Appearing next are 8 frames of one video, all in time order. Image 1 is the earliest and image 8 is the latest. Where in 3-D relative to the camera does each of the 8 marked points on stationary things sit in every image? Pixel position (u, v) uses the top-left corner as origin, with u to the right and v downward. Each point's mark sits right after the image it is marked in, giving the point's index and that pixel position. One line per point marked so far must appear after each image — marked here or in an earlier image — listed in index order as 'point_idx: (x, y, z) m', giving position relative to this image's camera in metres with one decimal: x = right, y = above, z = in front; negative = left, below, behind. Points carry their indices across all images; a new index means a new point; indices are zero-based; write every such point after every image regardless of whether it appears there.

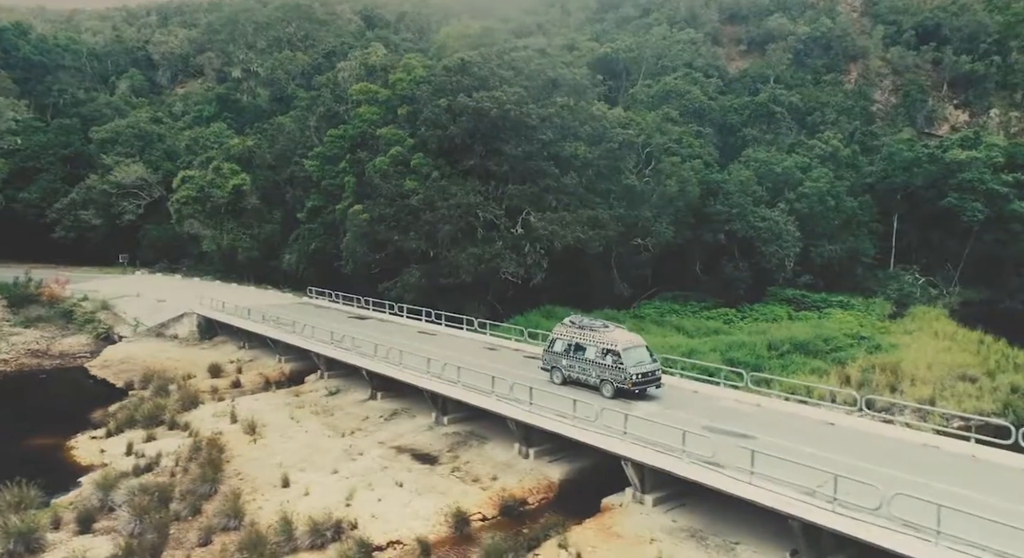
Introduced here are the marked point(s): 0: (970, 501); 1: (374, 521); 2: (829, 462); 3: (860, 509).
0: (+8.4, -4.3, +12.9) m
1: (-3.3, -5.8, +16.4) m
2: (+6.7, -4.1, +15.0) m
3: (+6.1, -4.0, +12.4) m
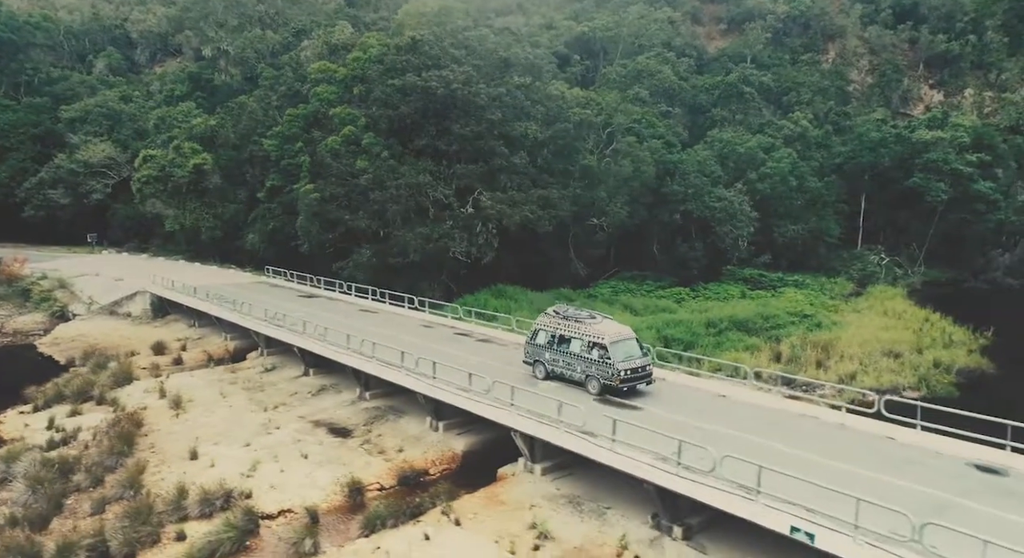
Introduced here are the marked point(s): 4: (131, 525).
0: (+5.7, -3.8, +13.5) m
1: (-6.0, -5.2, +16.9) m
2: (+4.1, -3.6, +15.6) m
3: (+3.5, -3.5, +12.9) m
4: (-8.1, -5.2, +14.6) m
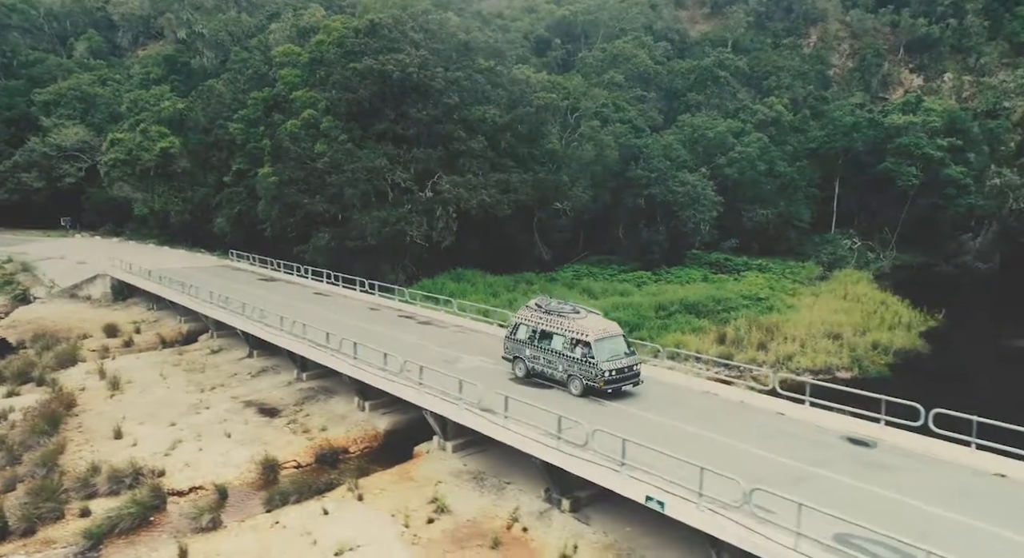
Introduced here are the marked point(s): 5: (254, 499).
0: (+3.4, -3.4, +13.9) m
1: (-8.2, -4.8, +17.3) m
2: (+1.8, -3.1, +15.9) m
3: (+1.2, -3.1, +13.3) m
4: (-10.4, -4.8, +15.0) m
5: (-6.0, -5.1, +15.9) m
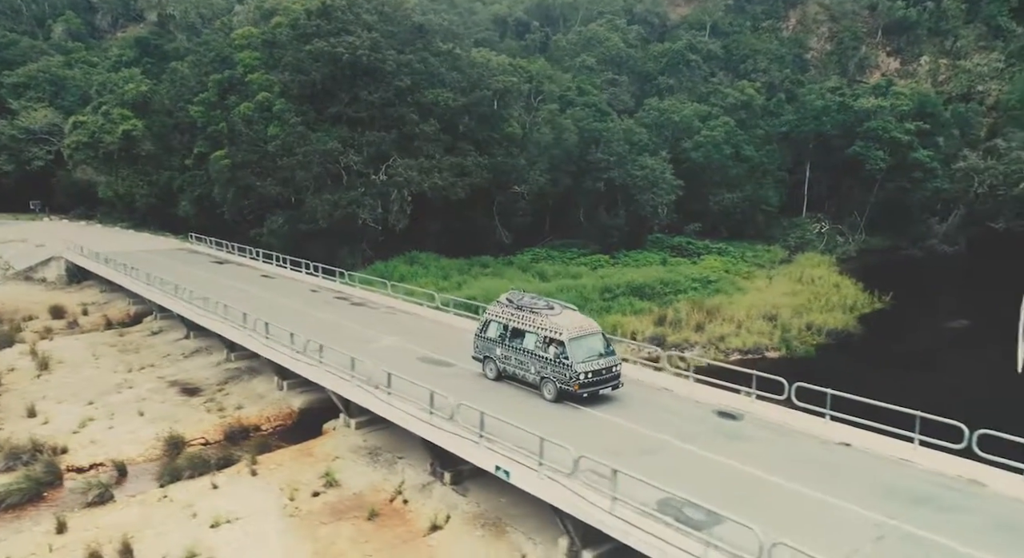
0: (+0.9, -3.0, +14.2) m
1: (-10.8, -4.3, +17.6) m
2: (-0.8, -2.7, +16.3) m
3: (-1.3, -2.7, +13.6) m
4: (-12.9, -4.4, +15.3) m
5: (-8.5, -4.6, +16.2) m
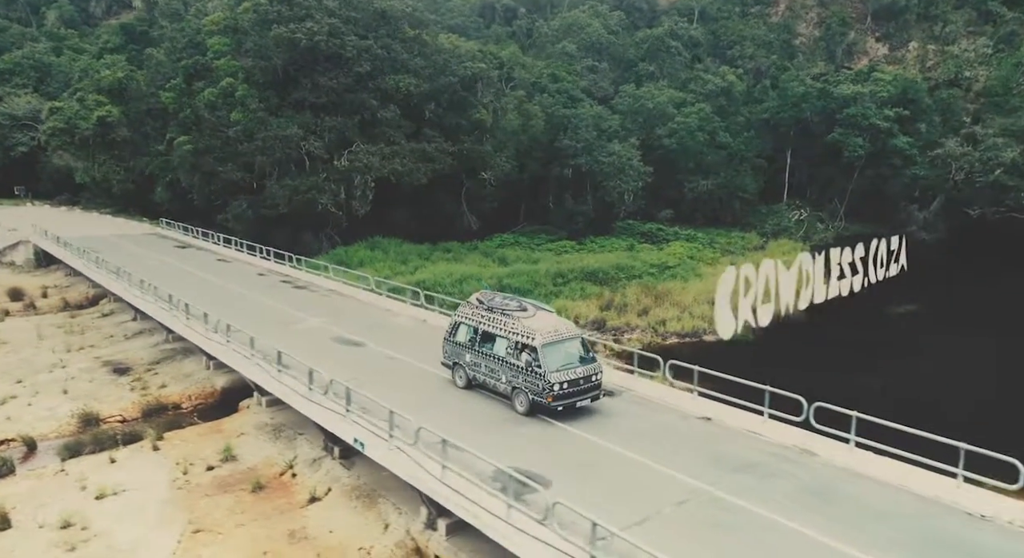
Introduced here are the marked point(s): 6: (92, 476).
0: (-1.6, -2.5, +14.6) m
1: (-13.3, -3.7, +18.1) m
2: (-3.3, -2.2, +16.6) m
3: (-3.9, -2.3, +14.0) m
4: (-15.4, -3.9, +15.8) m
5: (-11.1, -4.2, +16.7) m
6: (-9.2, -4.3, +15.1) m
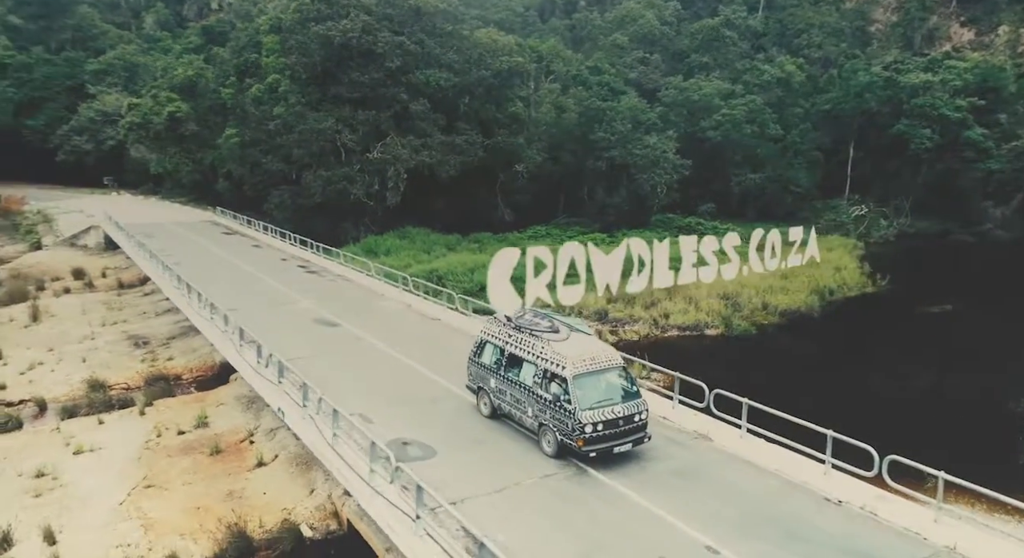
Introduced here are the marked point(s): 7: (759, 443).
0: (-3.1, -2.2, +15.4) m
1: (-14.3, -3.1, +20.3) m
2: (-4.5, -1.8, +17.7) m
3: (-5.4, -1.9, +15.1) m
4: (-16.7, -3.2, +18.2) m
5: (-12.2, -3.6, +18.6) m
6: (-10.6, -3.8, +16.8) m
7: (+4.3, -2.8, +11.9) m
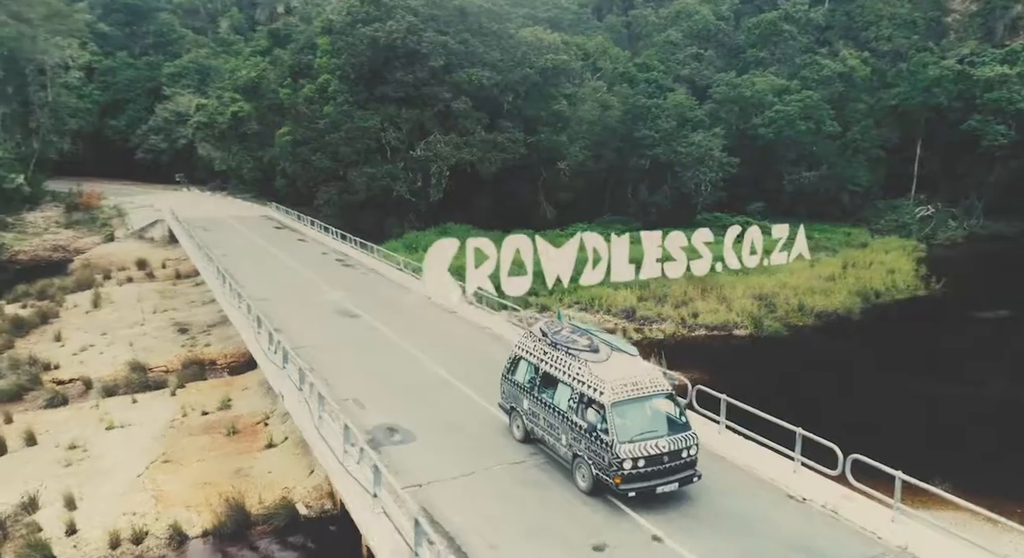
0: (-3.1, -2.0, +16.0) m
1: (-13.9, -2.7, +21.9) m
2: (-4.3, -1.6, +18.4) m
3: (-5.4, -1.7, +15.9) m
4: (-16.4, -2.8, +20.1) m
5: (-12.0, -3.2, +20.1) m
6: (-10.5, -3.5, +18.1) m
7: (+3.9, -2.8, +11.9) m
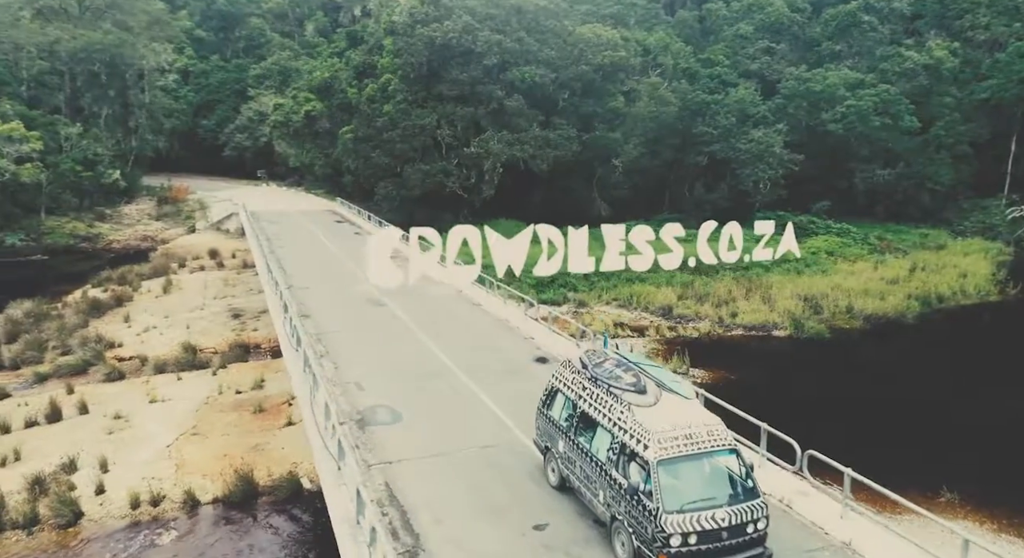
0: (-3.0, -1.8, +16.7) m
1: (-13.0, -2.3, +23.8) m
2: (-3.9, -1.3, +19.2) m
3: (-5.3, -1.4, +16.9) m
4: (-15.8, -2.3, +22.3) m
5: (-11.3, -2.8, +21.8) m
6: (-10.1, -3.1, +19.7) m
7: (+3.5, -2.7, +11.8) m
